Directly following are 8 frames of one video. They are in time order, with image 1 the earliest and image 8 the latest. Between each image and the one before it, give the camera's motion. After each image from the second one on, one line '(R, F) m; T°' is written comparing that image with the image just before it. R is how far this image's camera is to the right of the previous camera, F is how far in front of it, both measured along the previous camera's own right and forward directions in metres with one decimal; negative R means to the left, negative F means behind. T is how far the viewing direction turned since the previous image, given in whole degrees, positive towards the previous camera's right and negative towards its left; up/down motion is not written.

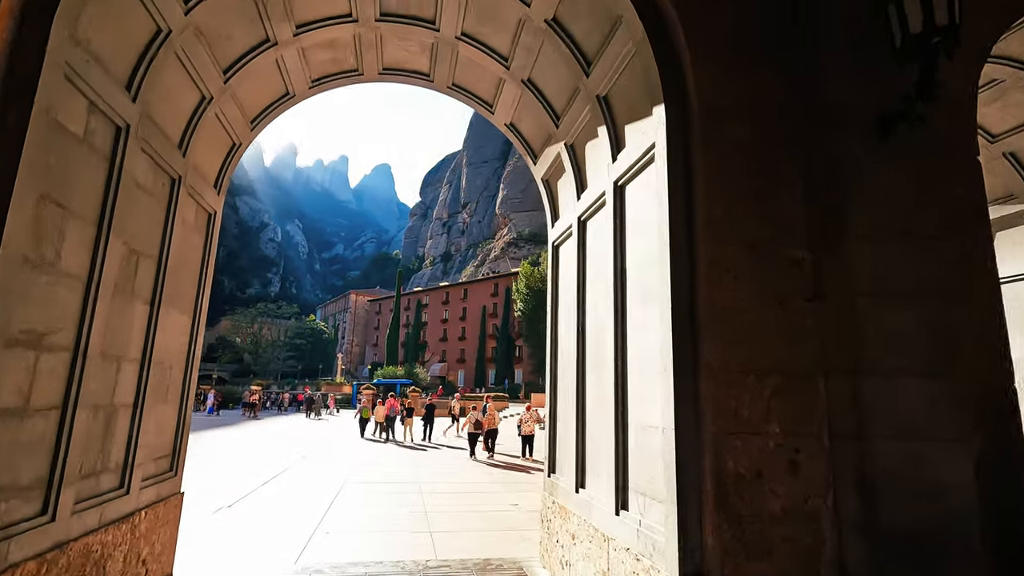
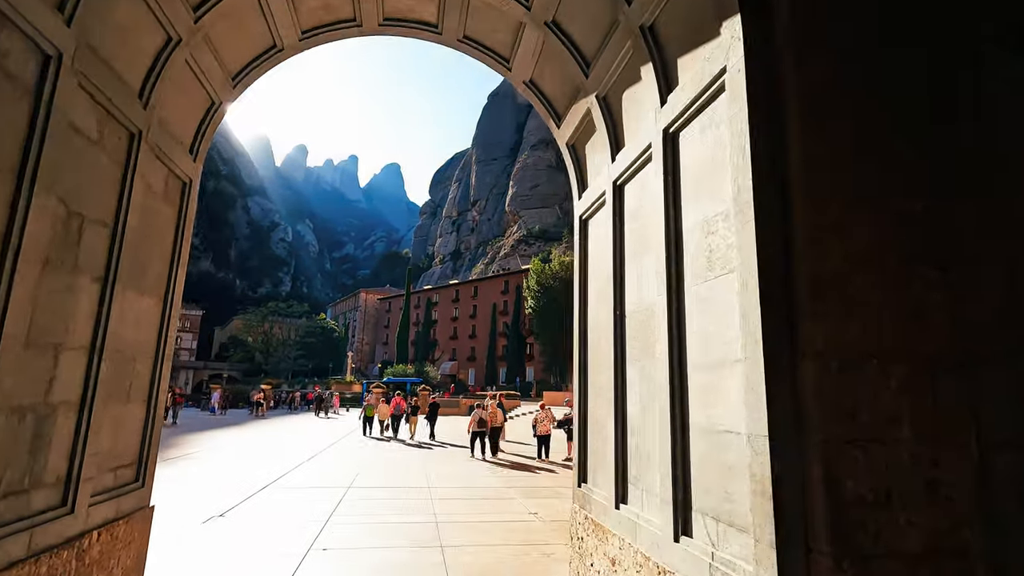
(-0.1, +0.8) m; -1°
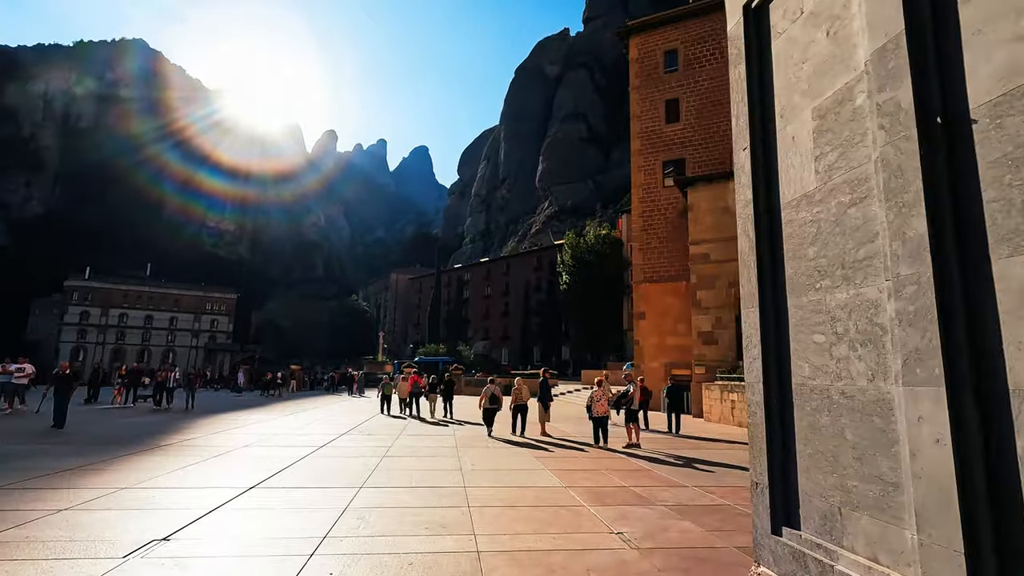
(-0.4, +2.5) m; -3°
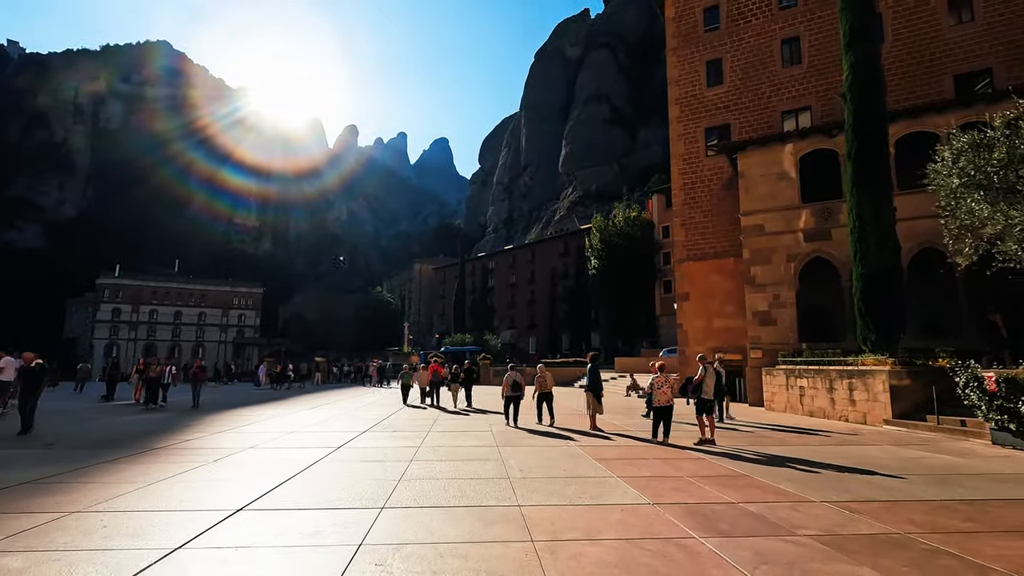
(-0.4, +1.9) m; -2°
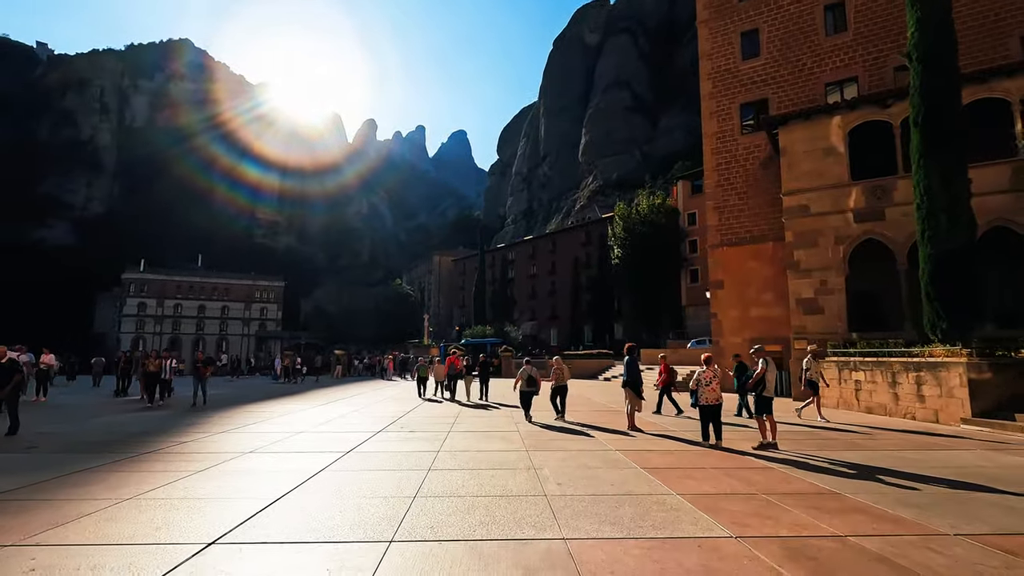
(-0.2, +1.2) m; -2°
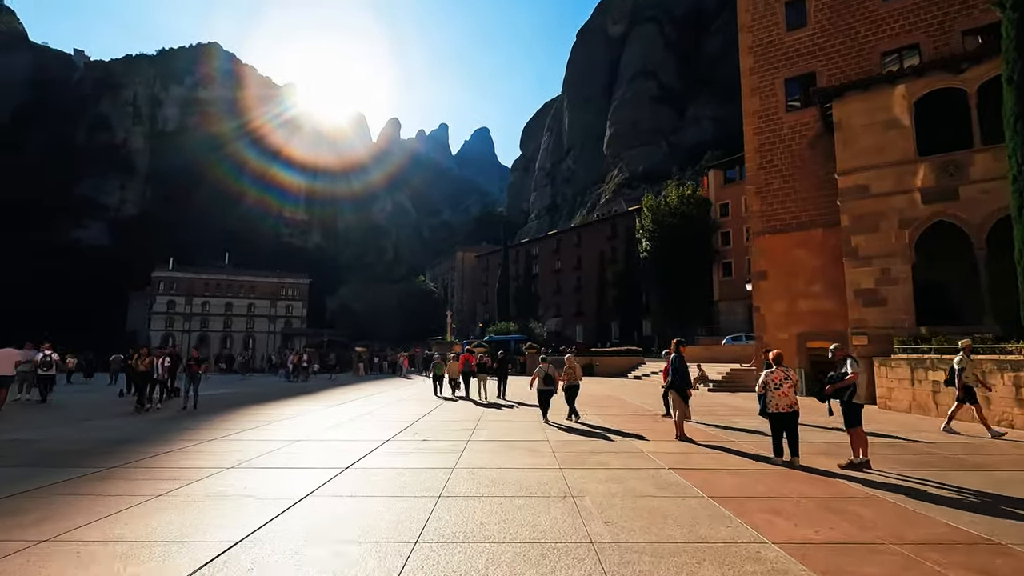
(-0.1, +1.5) m; -3°
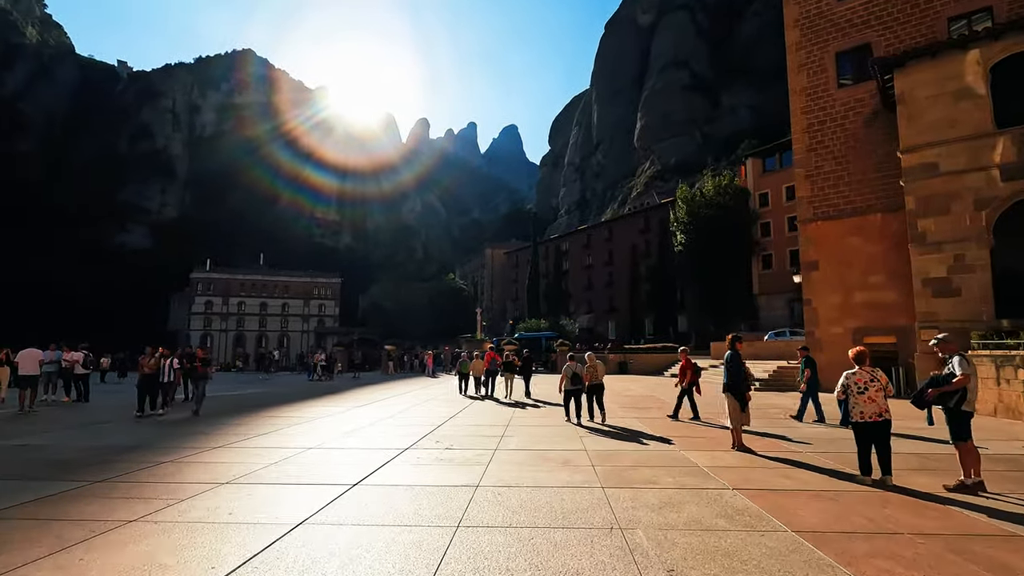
(0.0, +1.0) m; -3°
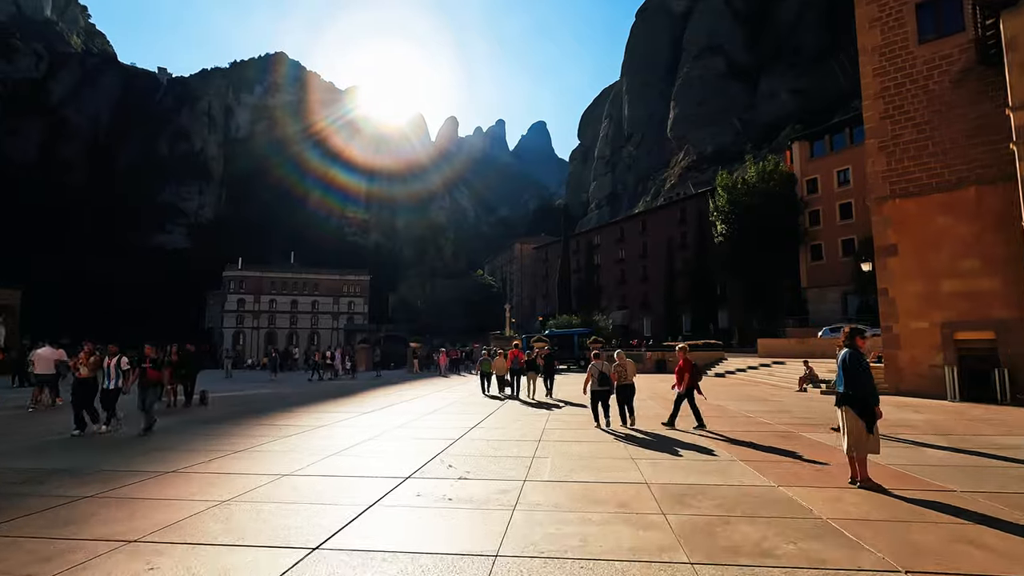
(0.0, +2.1) m; -3°
